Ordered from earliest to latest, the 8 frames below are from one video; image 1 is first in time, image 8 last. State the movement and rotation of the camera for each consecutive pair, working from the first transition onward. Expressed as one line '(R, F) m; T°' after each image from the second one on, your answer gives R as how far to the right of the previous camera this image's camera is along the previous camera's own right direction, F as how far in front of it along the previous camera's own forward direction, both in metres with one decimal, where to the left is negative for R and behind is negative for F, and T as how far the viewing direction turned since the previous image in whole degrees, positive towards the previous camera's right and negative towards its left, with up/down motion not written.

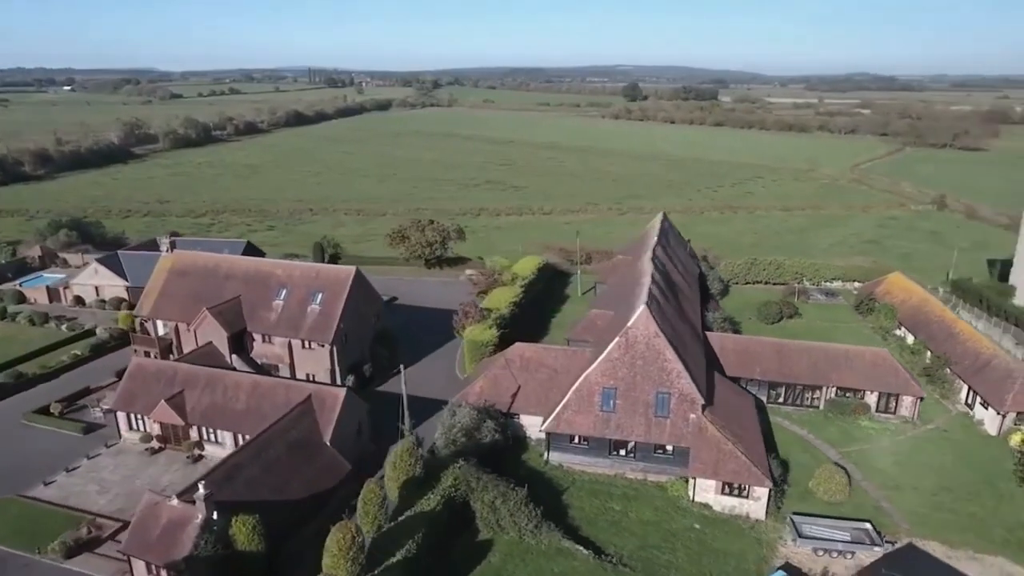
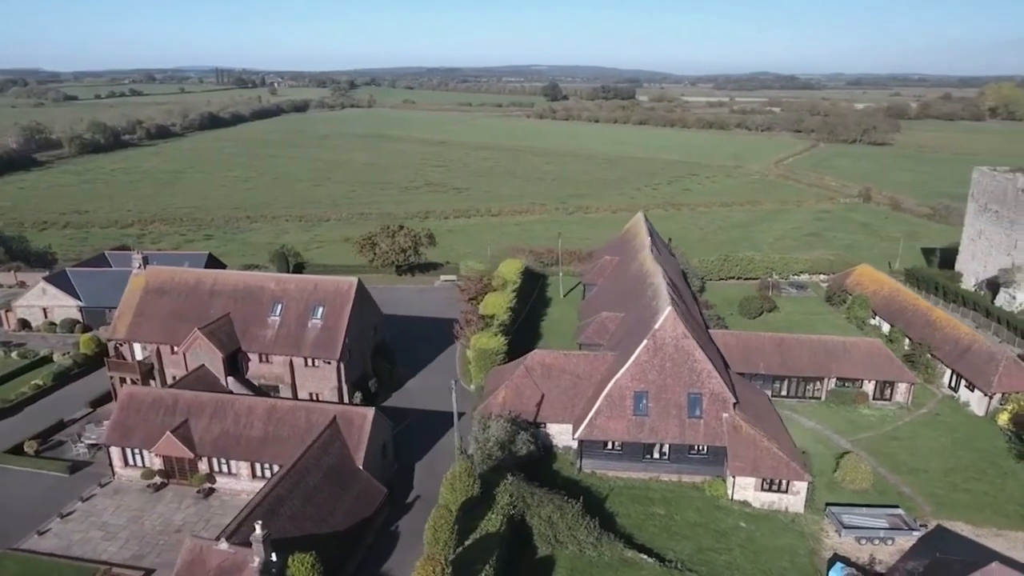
(-5.2, +1.2) m; +7°
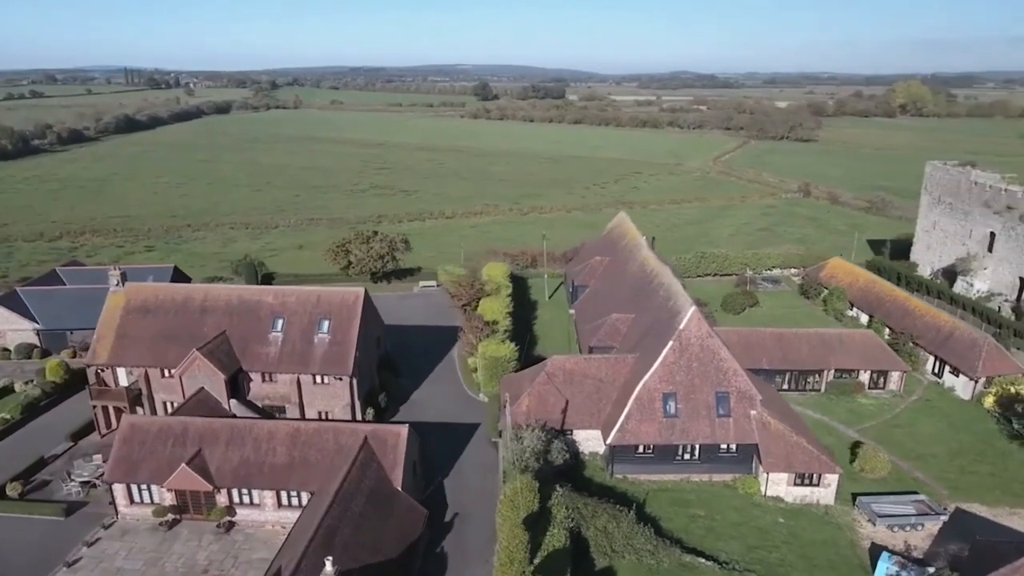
(-4.6, +1.0) m; +6°
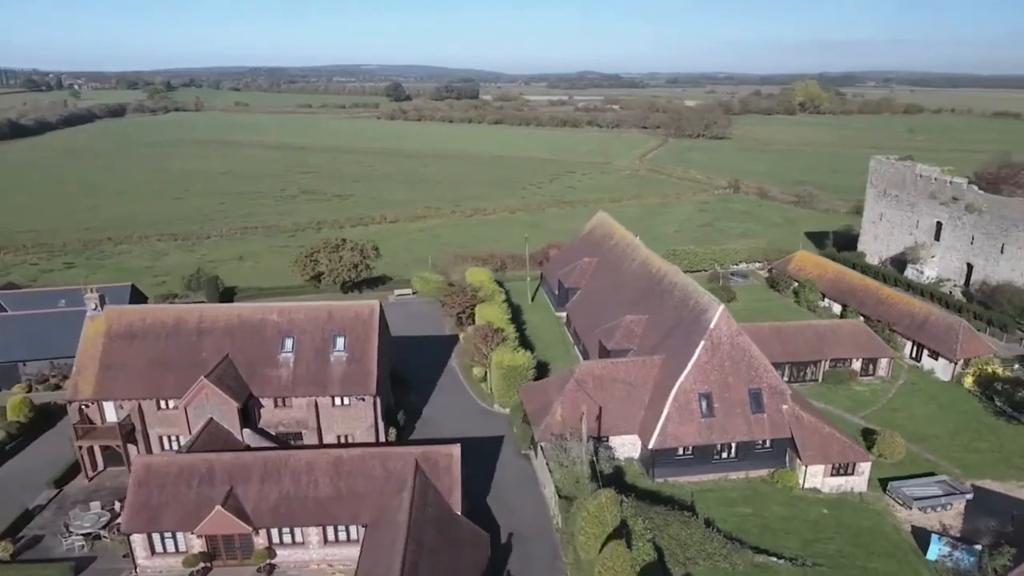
(-5.8, +1.5) m; +7°
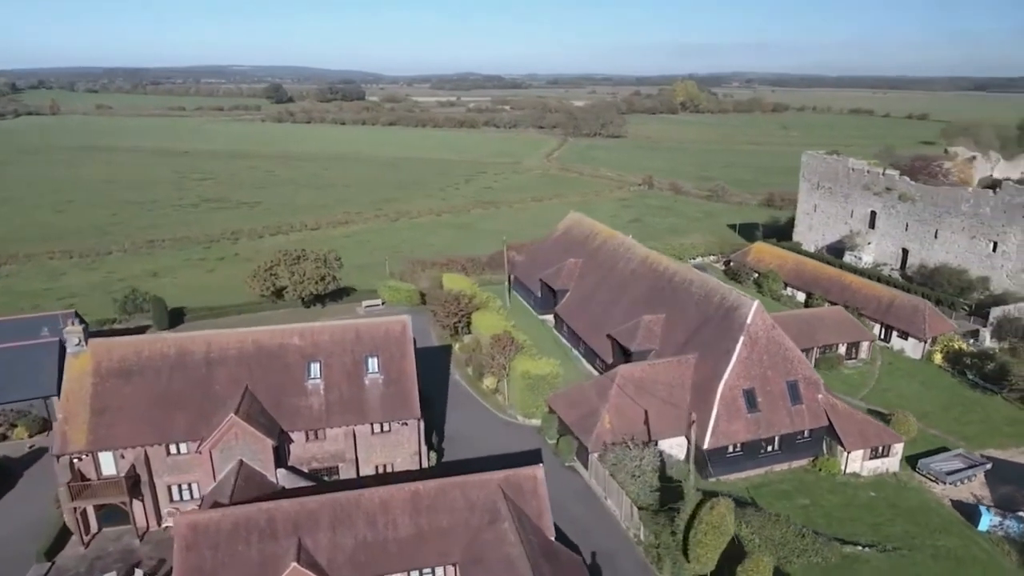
(-7.4, +2.3) m; +10°
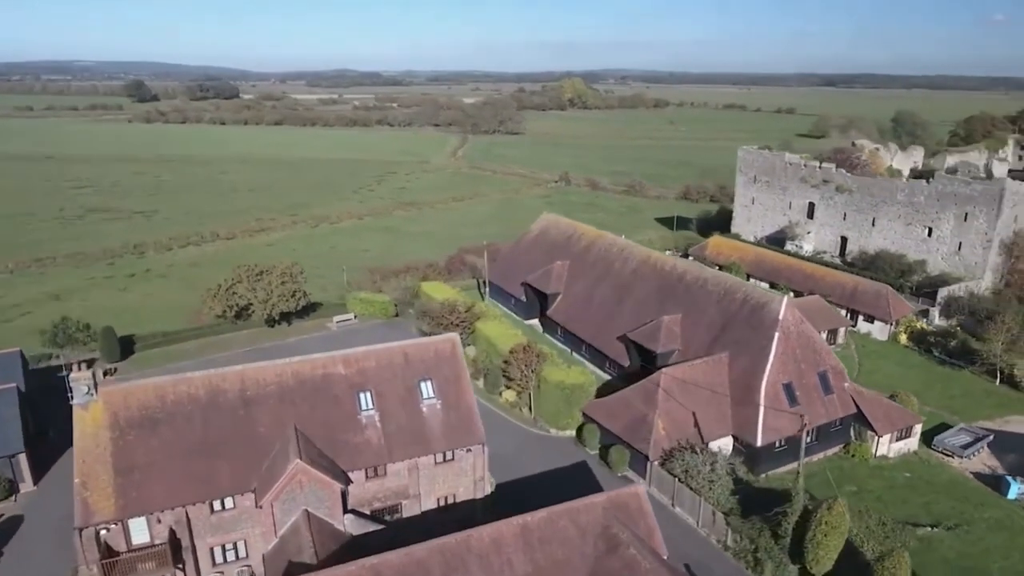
(-7.6, +2.3) m; +10°
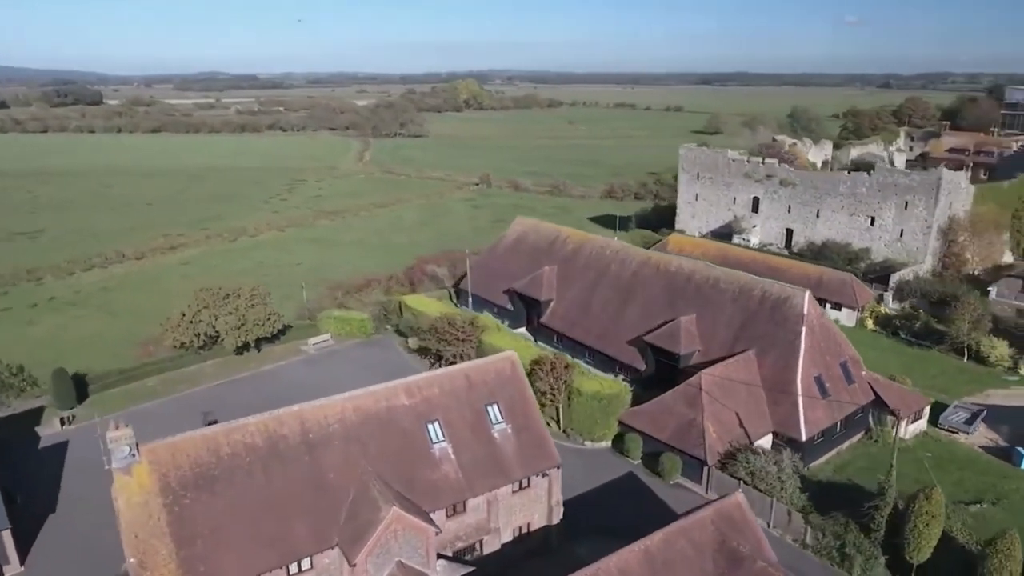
(-6.9, +2.2) m; +9°
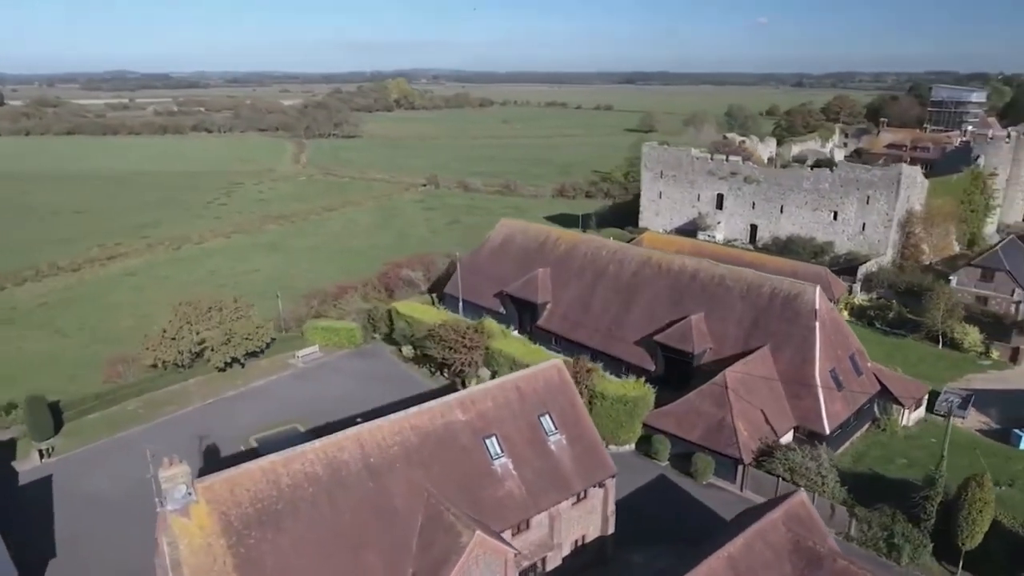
(-4.6, +1.2) m; +6°
